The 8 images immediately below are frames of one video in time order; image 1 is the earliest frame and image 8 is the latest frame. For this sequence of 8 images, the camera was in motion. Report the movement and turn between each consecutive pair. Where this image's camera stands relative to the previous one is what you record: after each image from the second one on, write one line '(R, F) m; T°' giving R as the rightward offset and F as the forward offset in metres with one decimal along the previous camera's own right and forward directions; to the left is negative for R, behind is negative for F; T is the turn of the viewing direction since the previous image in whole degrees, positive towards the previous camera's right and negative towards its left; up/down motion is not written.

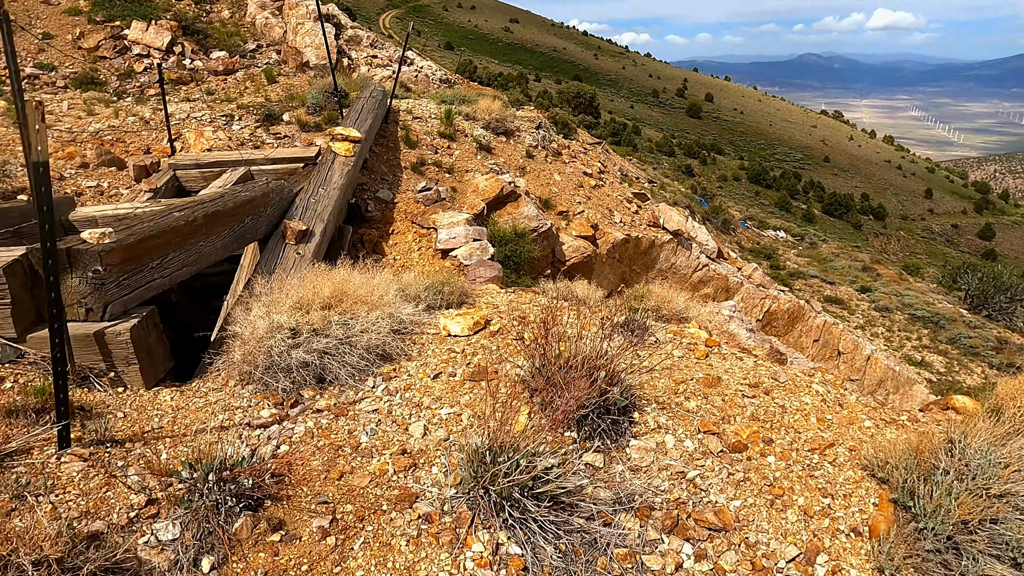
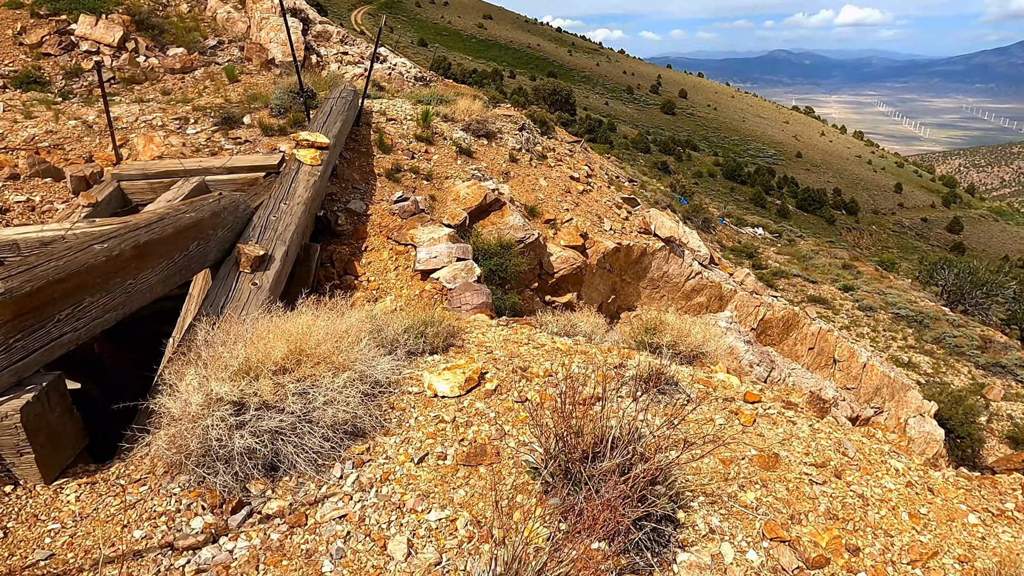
(-0.1, +0.7) m; +2°
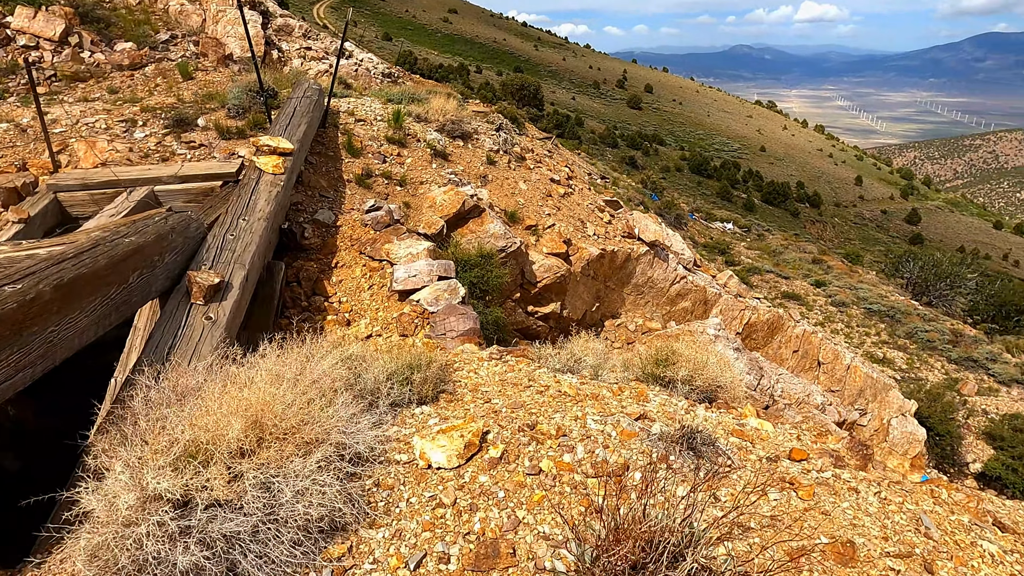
(-0.1, +0.5) m; +3°
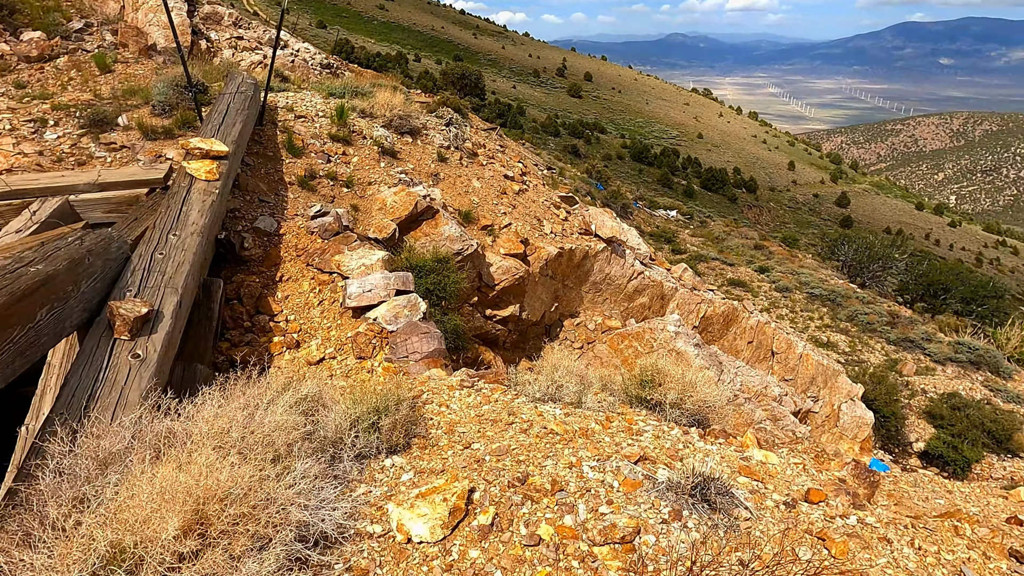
(-0.1, +0.4) m; +5°
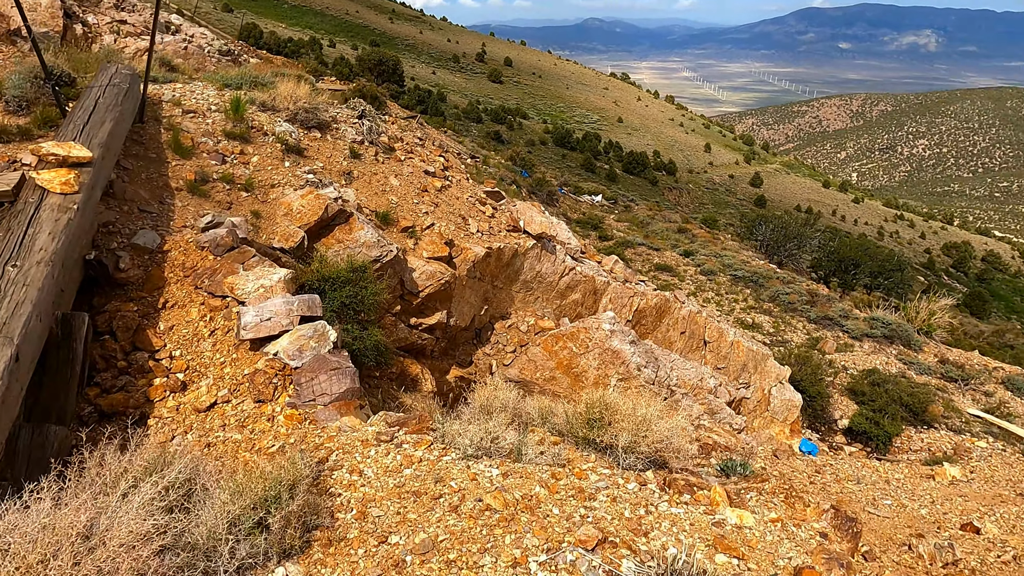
(0.0, +0.6) m; +6°
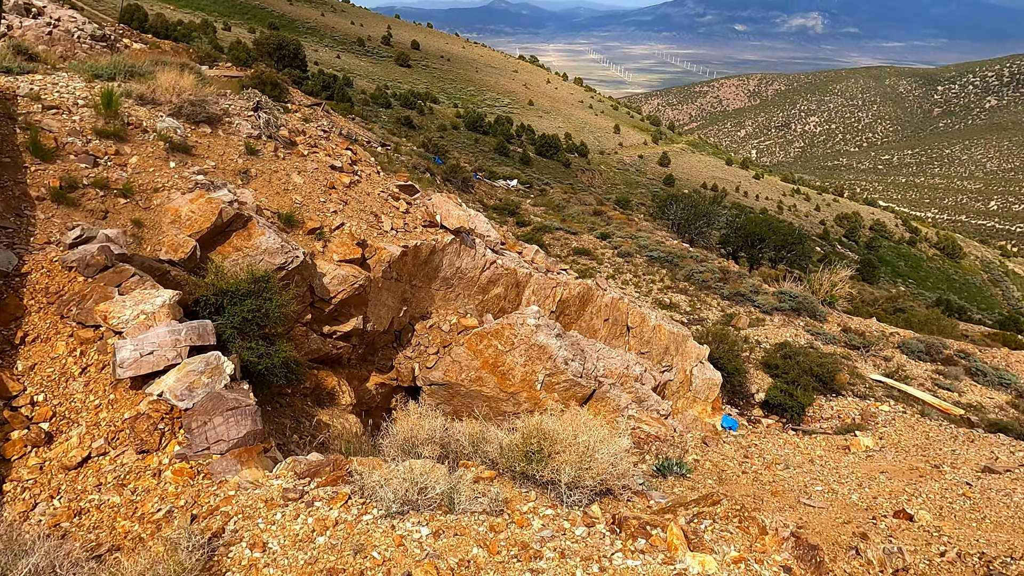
(0.0, +0.4) m; +7°
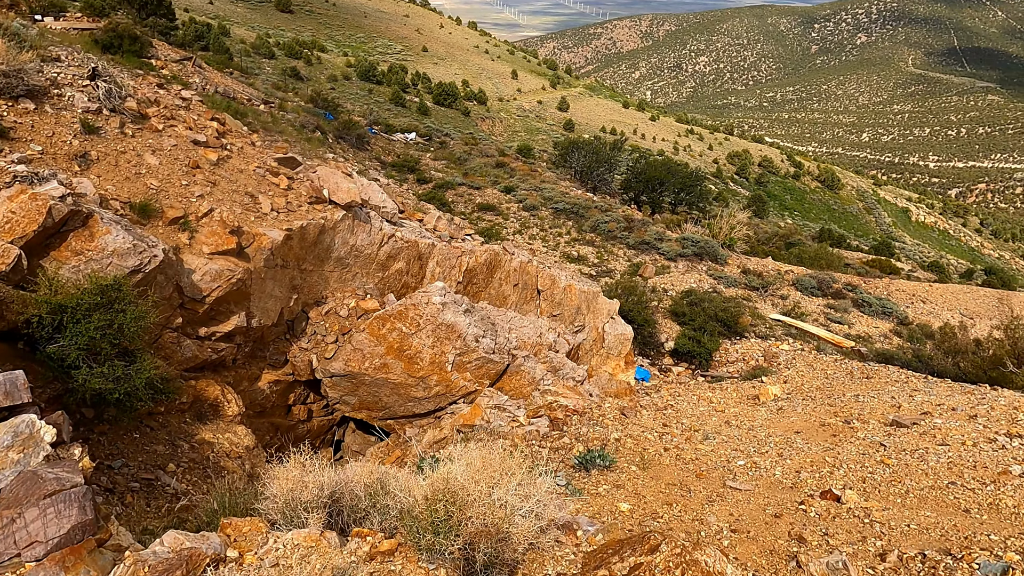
(+0.1, +0.6) m; +8°
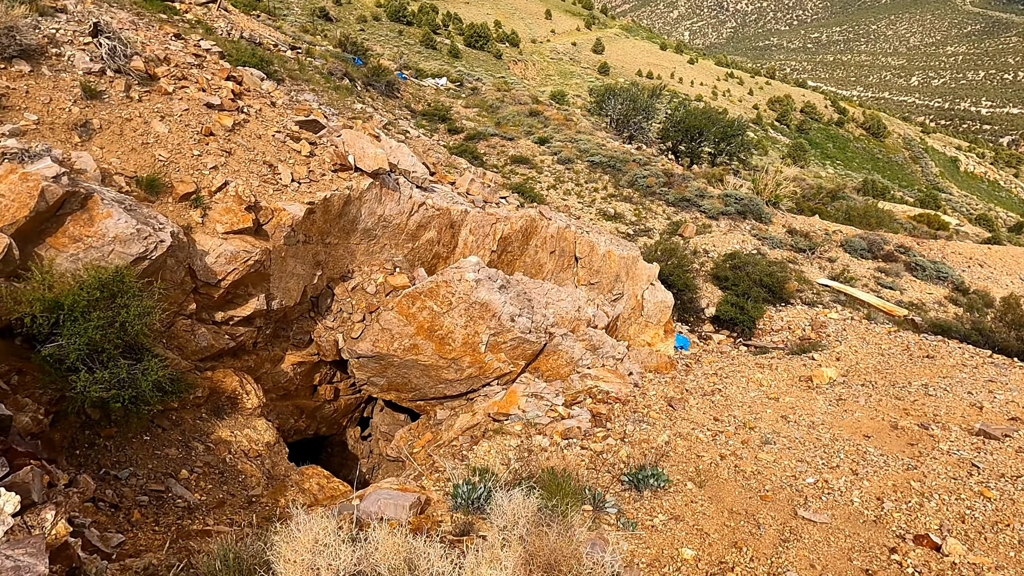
(-0.1, +0.6) m; -2°
